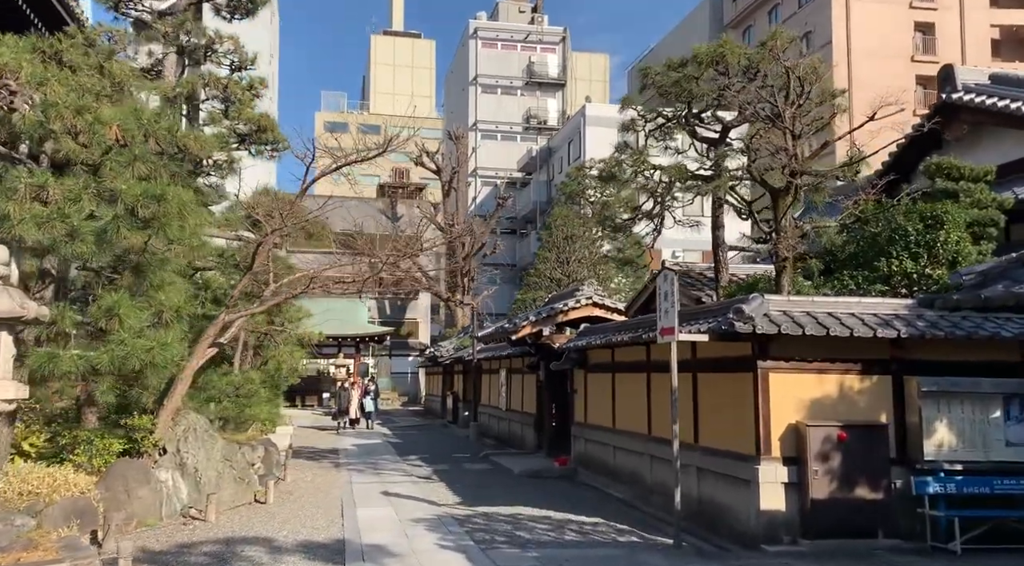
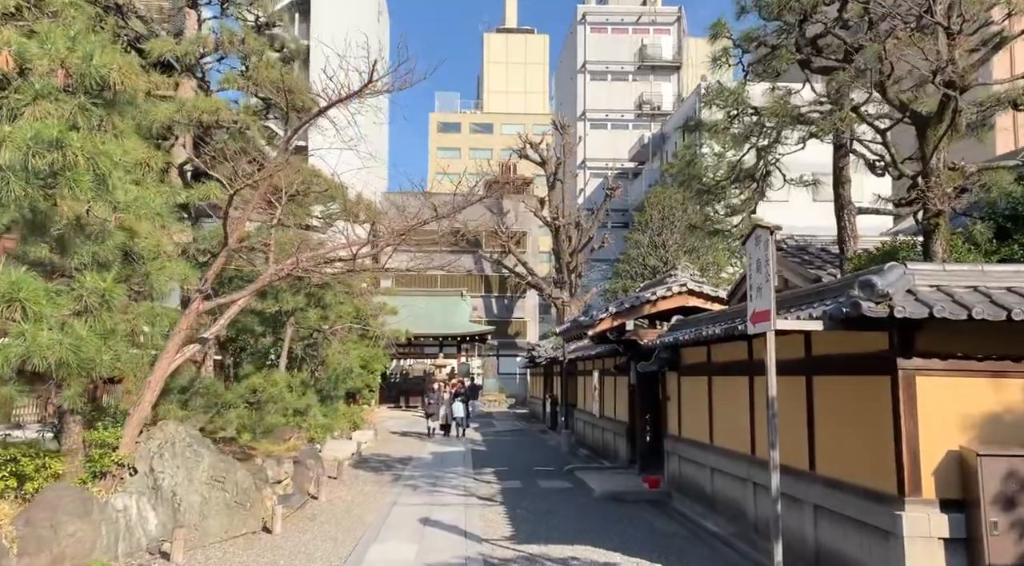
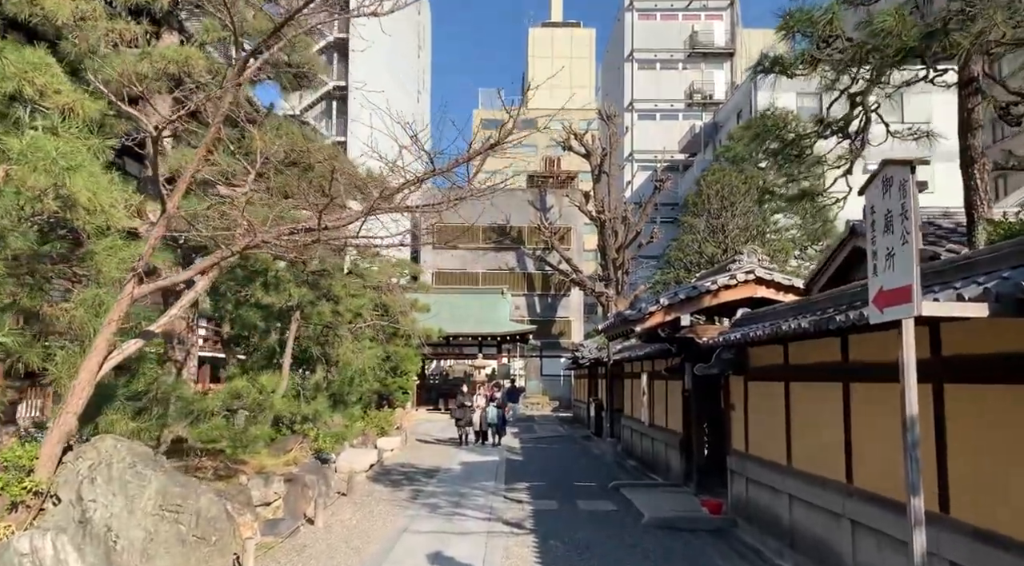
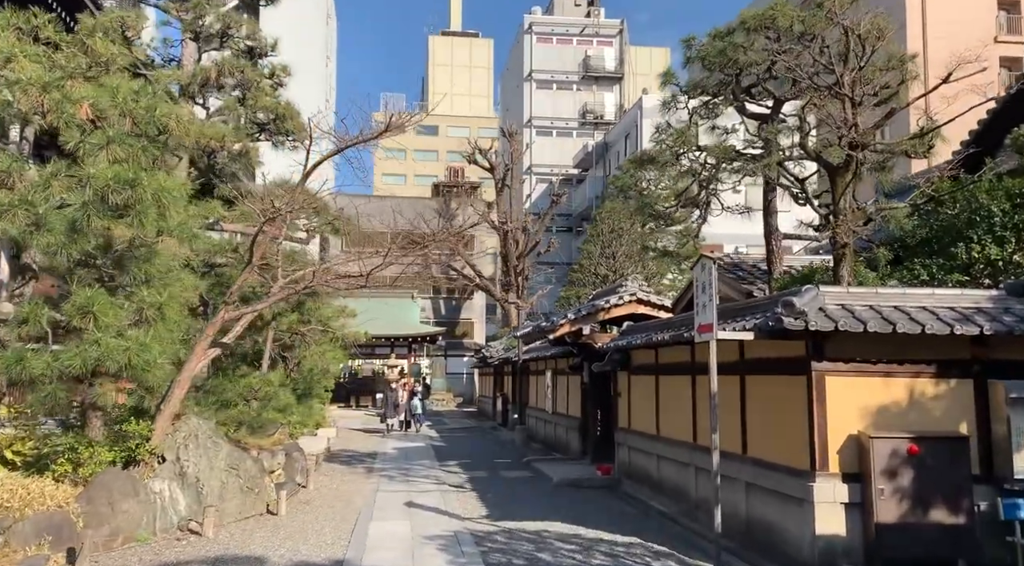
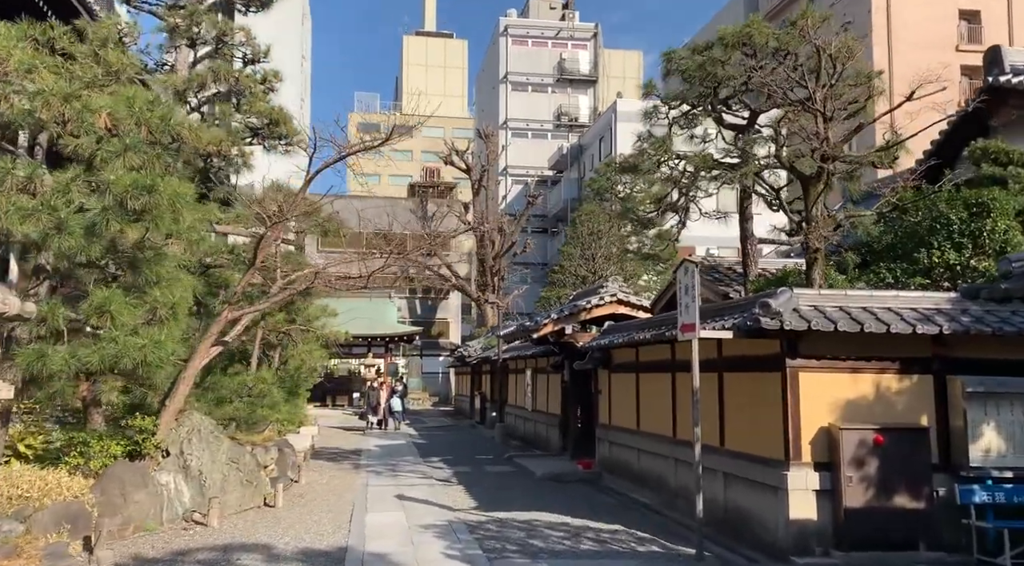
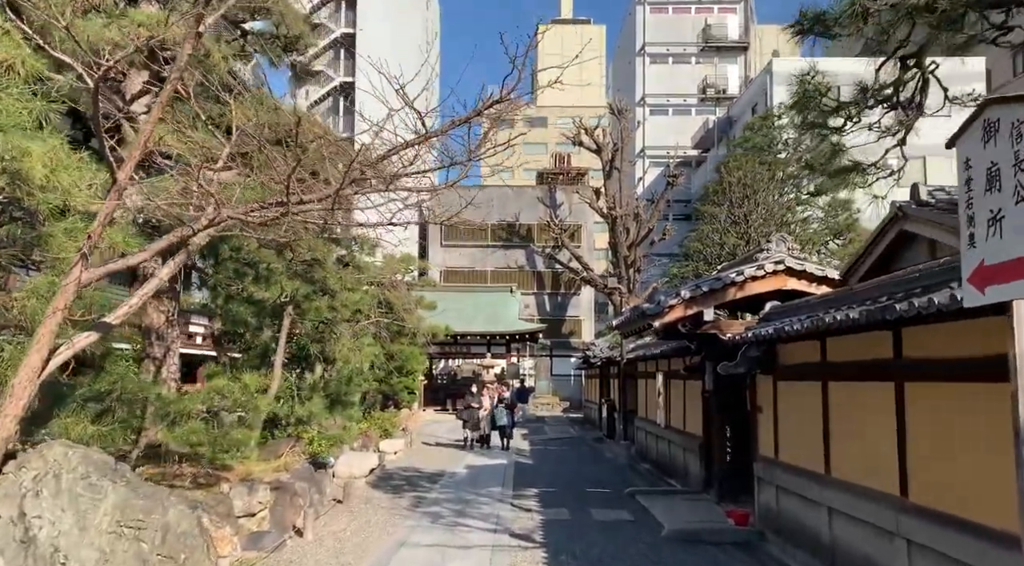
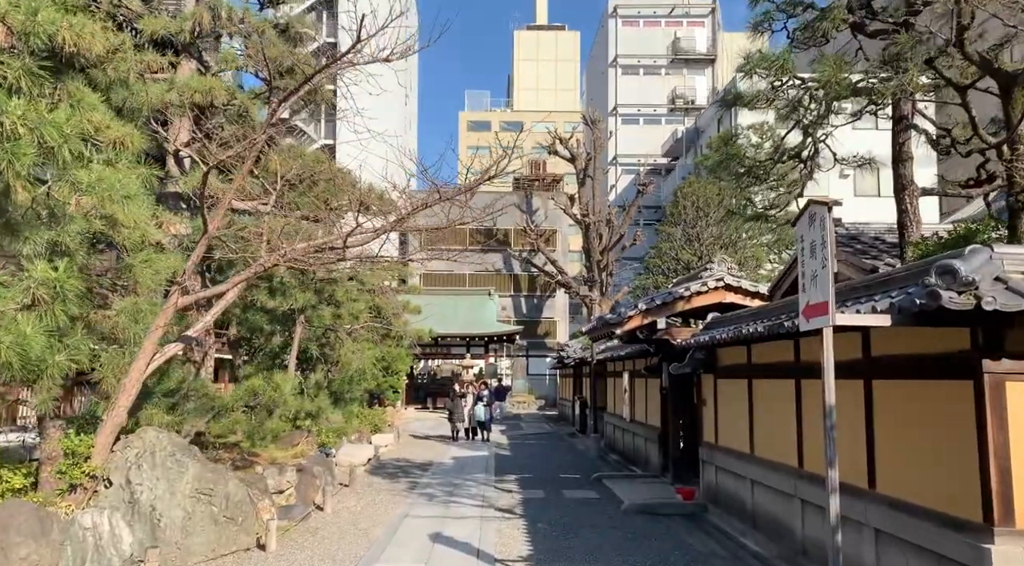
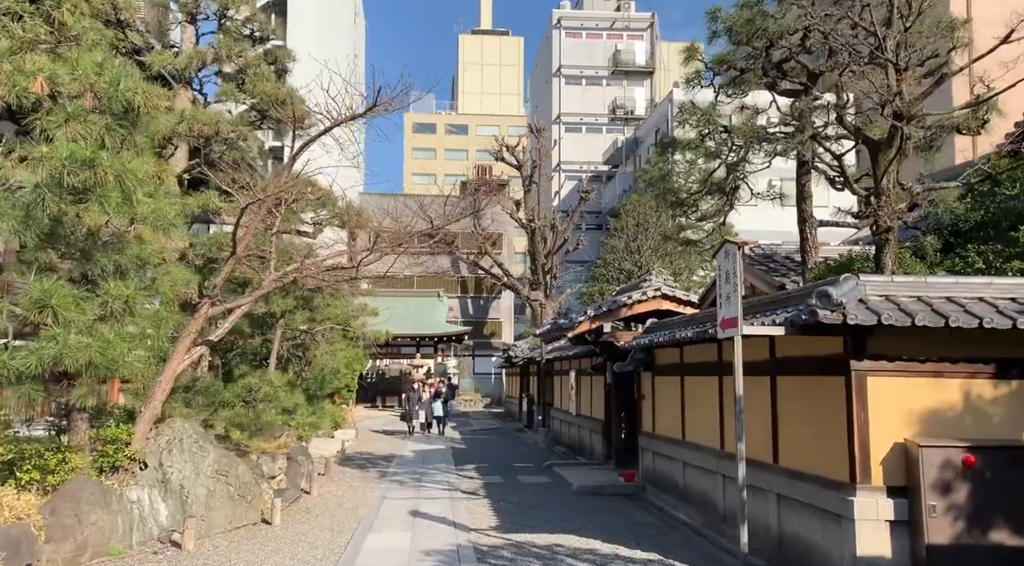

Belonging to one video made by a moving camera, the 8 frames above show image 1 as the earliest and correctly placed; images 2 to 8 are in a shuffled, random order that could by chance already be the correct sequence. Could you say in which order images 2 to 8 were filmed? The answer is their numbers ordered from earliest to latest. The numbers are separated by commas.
5, 4, 8, 2, 7, 3, 6
